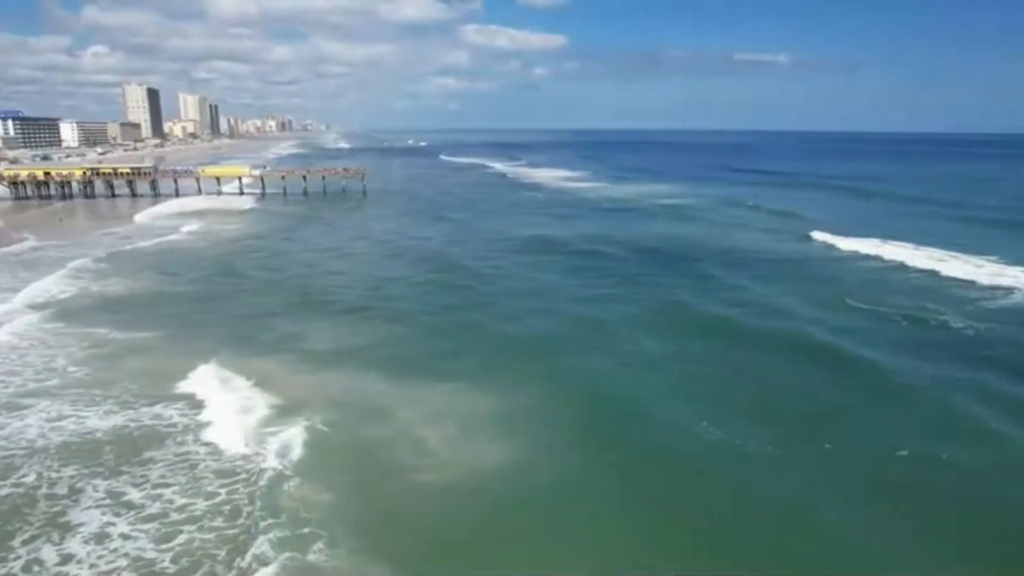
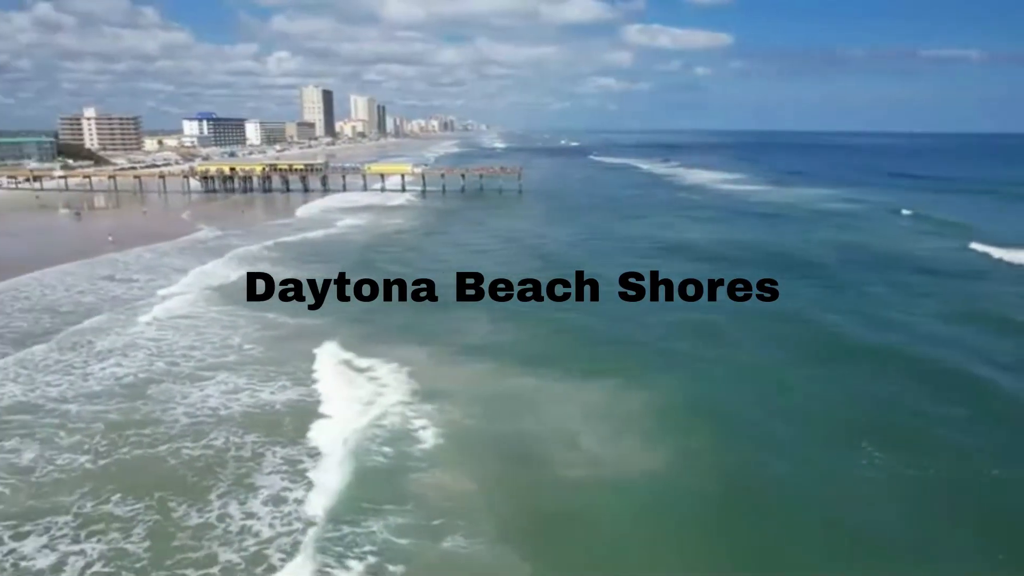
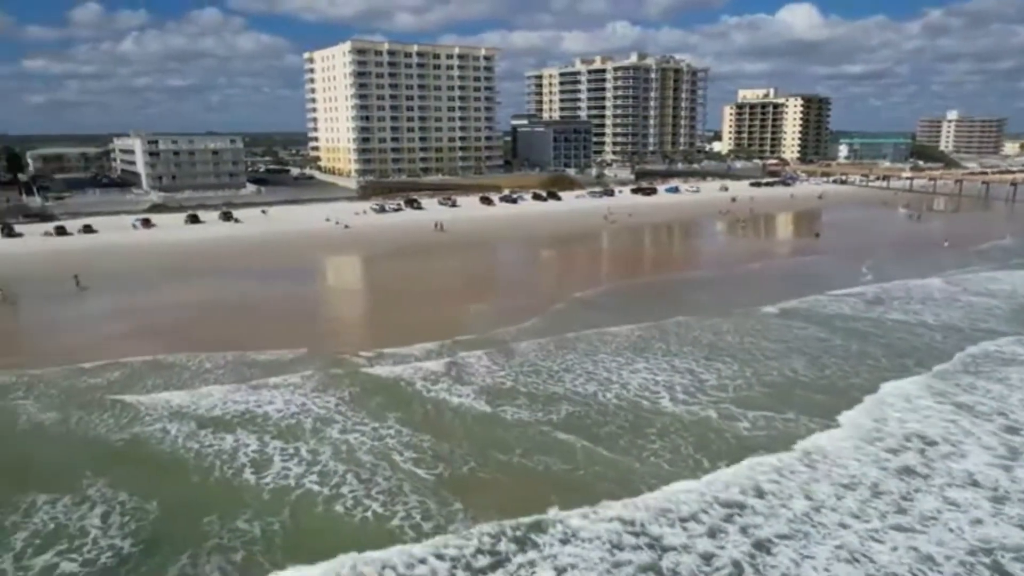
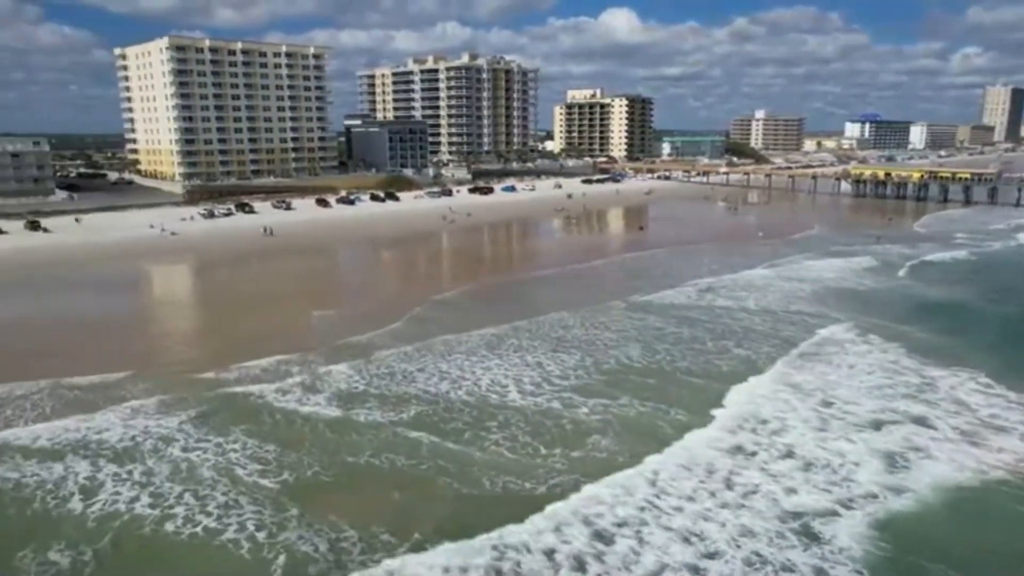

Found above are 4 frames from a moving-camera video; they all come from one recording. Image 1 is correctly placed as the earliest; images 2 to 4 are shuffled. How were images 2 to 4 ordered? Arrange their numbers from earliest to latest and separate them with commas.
2, 4, 3
